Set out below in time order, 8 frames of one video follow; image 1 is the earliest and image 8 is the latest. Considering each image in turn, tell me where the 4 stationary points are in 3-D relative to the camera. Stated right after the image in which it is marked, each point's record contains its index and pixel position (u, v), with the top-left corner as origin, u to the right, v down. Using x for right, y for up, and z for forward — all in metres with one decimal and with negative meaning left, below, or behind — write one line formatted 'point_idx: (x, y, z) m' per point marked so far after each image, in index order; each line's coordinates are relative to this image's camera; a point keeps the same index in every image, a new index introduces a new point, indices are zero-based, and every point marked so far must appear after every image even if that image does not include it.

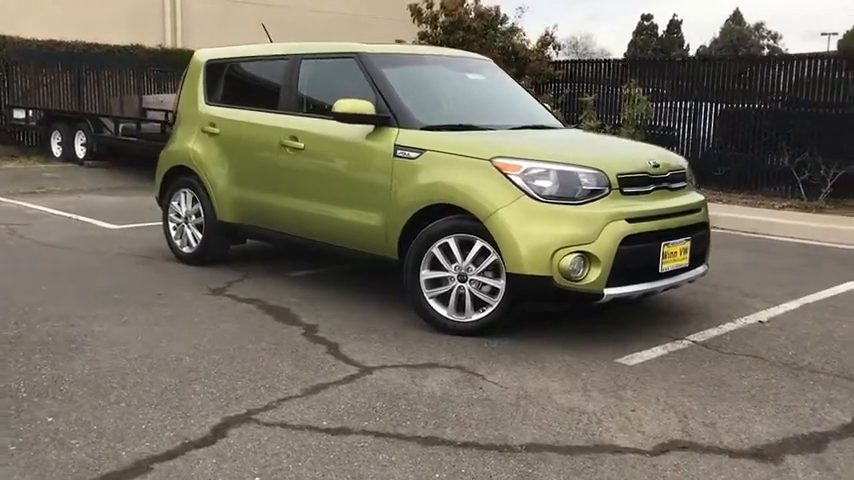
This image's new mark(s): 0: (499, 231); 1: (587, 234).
0: (+0.4, 0.0, +5.0) m
1: (+0.9, 0.0, +4.8) m
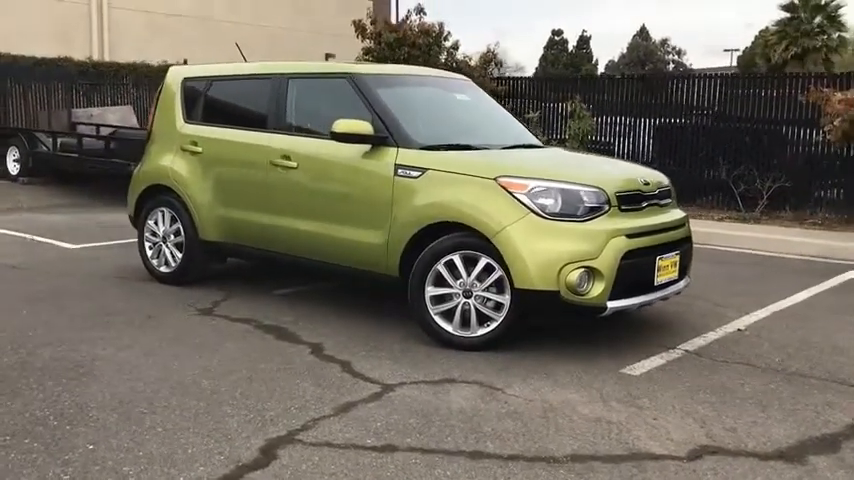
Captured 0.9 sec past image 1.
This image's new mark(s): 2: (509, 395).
0: (+0.5, 0.0, +5.1) m
1: (+1.0, -0.1, +5.0) m
2: (+0.4, -0.8, +4.5) m
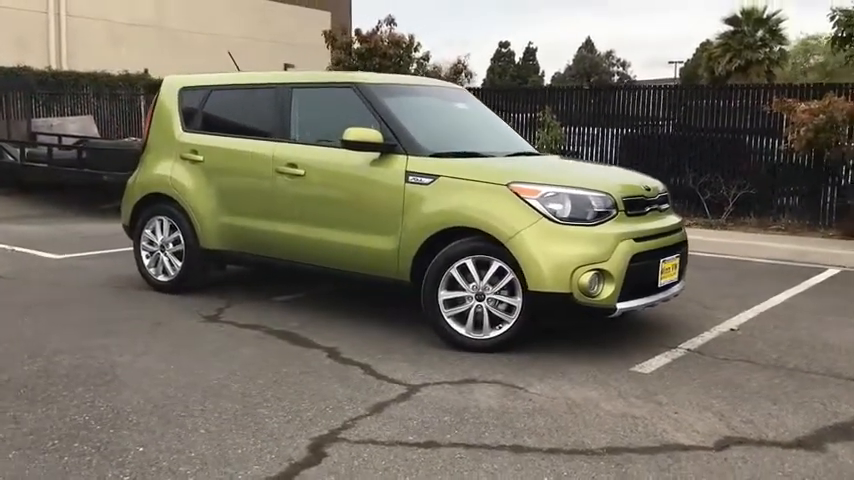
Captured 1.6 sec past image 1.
0: (+0.6, -0.1, +5.3) m
1: (+1.1, -0.1, +5.2) m
2: (+0.6, -0.8, +4.7) m
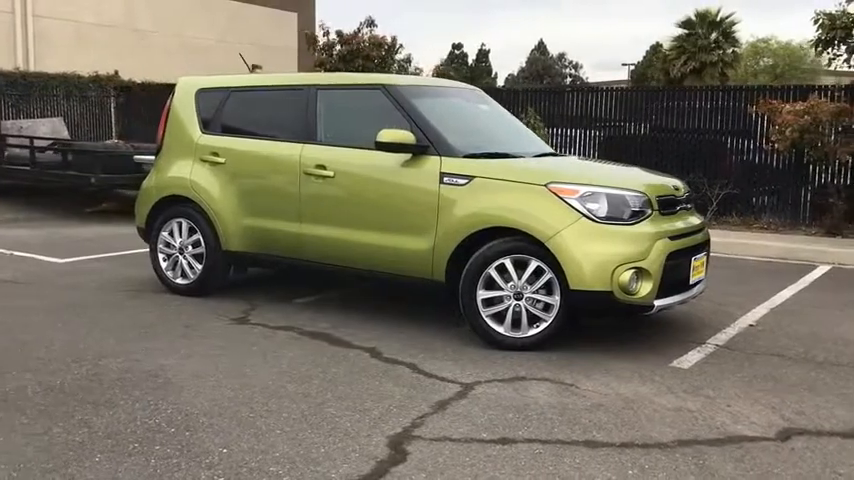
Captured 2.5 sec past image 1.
0: (+0.8, -0.1, +5.4) m
1: (+1.3, -0.1, +5.3) m
2: (+0.9, -0.8, +4.7) m
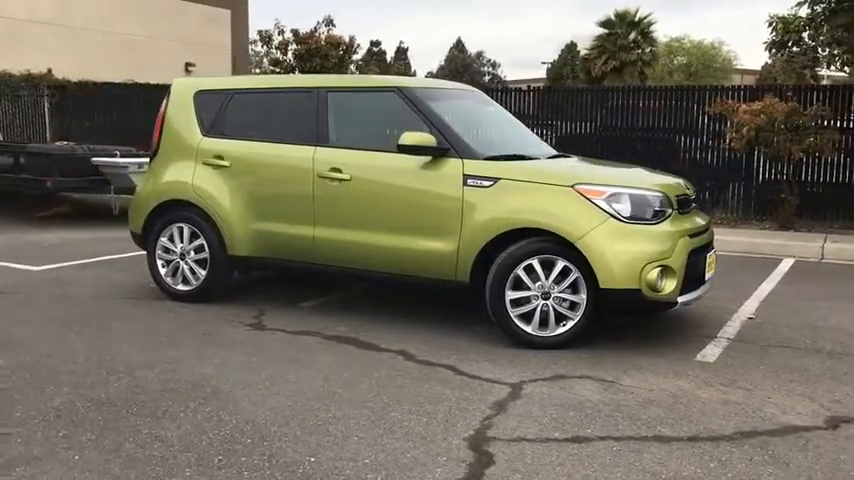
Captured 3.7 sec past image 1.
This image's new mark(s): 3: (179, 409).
0: (+1.0, -0.1, +5.5) m
1: (+1.5, -0.1, +5.5) m
2: (+1.1, -0.8, +4.9) m
3: (-1.2, -0.8, +4.2) m
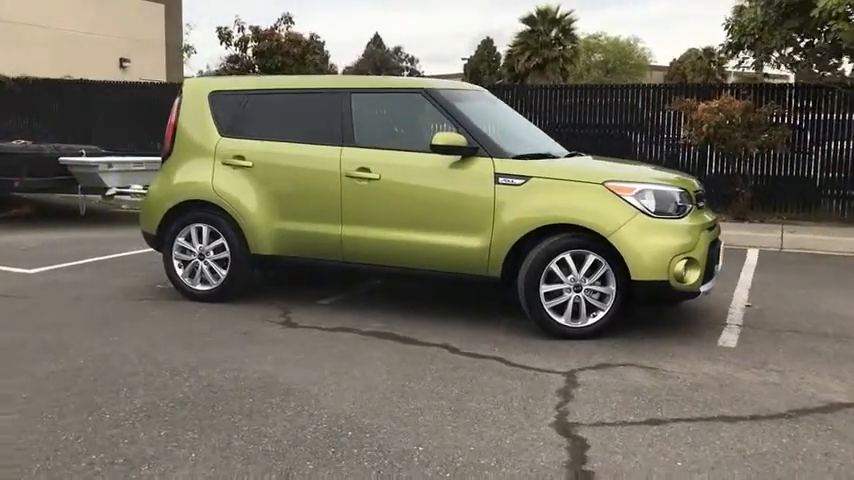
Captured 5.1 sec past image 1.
0: (+1.3, 0.0, +5.8) m
1: (+1.8, 0.0, +5.8) m
2: (+1.5, -0.8, +5.2) m
3: (-0.8, -0.8, +4.3) m
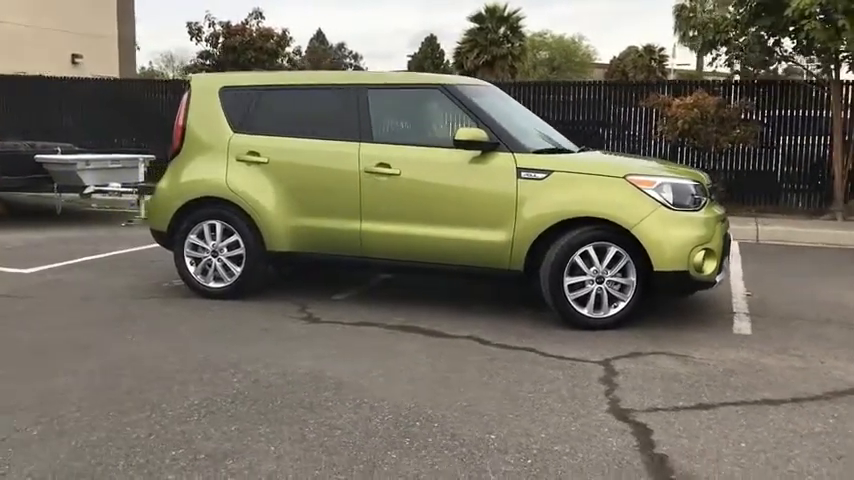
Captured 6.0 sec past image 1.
0: (+1.5, 0.0, +5.9) m
1: (+2.0, 0.0, +6.0) m
2: (+1.7, -0.7, +5.3) m
3: (-0.5, -0.8, +4.3) m
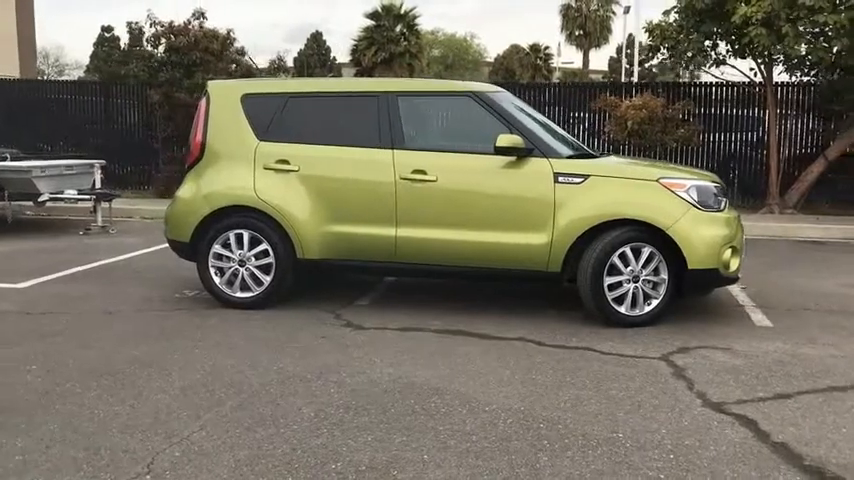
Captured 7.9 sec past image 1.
0: (+1.8, 0.0, +6.2) m
1: (+2.3, +0.1, +6.4) m
2: (+2.1, -0.7, +5.7) m
3: (0.0, -0.9, +4.4) m
